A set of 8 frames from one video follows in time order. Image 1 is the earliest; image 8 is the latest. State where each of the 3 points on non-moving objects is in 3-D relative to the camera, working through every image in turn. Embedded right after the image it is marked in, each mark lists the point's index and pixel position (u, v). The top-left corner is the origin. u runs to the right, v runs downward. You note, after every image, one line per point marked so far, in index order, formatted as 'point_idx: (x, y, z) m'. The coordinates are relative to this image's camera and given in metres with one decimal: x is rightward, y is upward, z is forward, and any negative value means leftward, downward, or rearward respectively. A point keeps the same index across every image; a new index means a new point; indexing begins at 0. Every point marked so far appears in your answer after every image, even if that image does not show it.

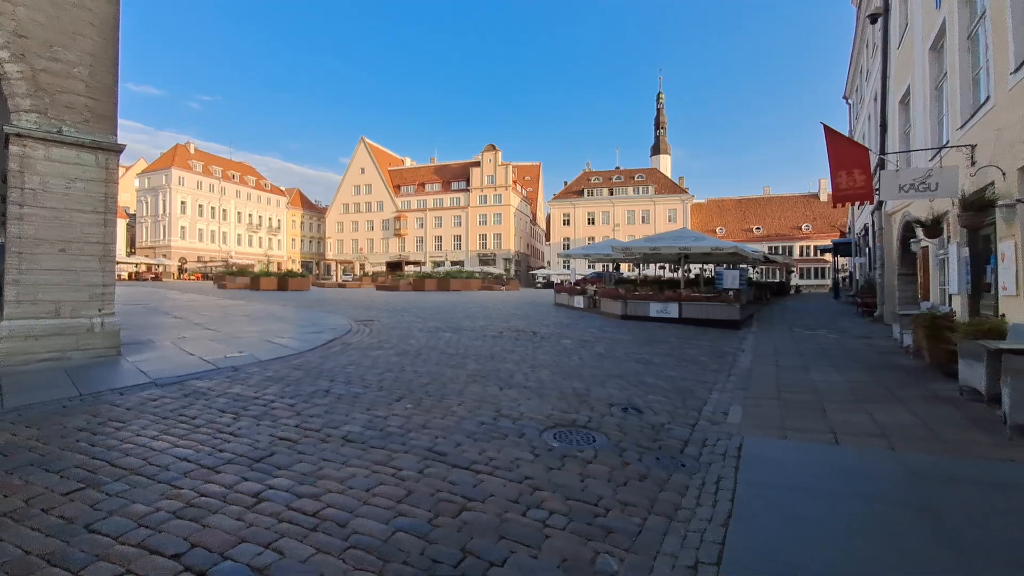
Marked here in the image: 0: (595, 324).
0: (+2.6, -1.1, +14.9) m
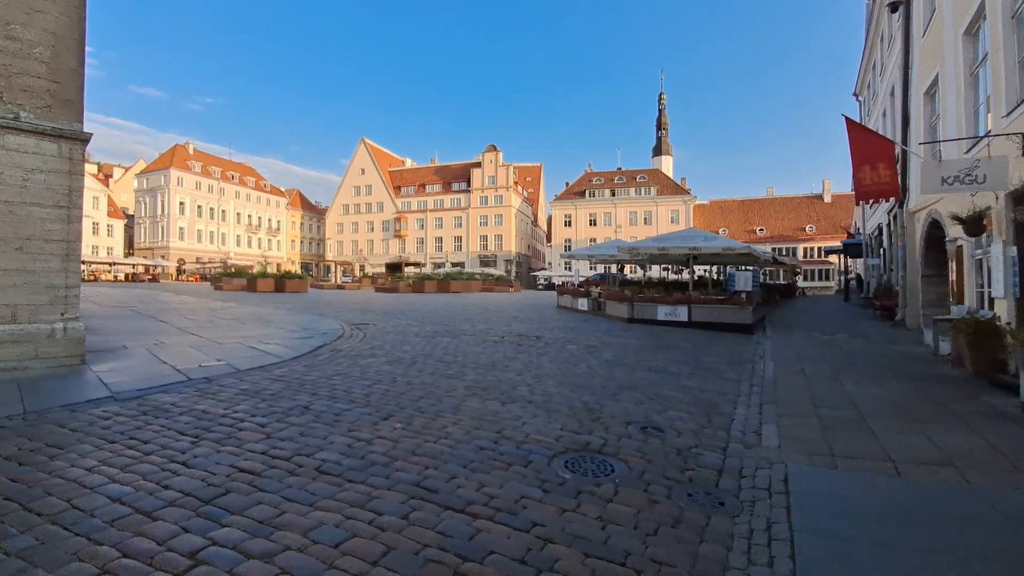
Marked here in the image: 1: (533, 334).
0: (+2.6, -1.2, +14.3) m
1: (+0.5, -1.2, +12.4) m
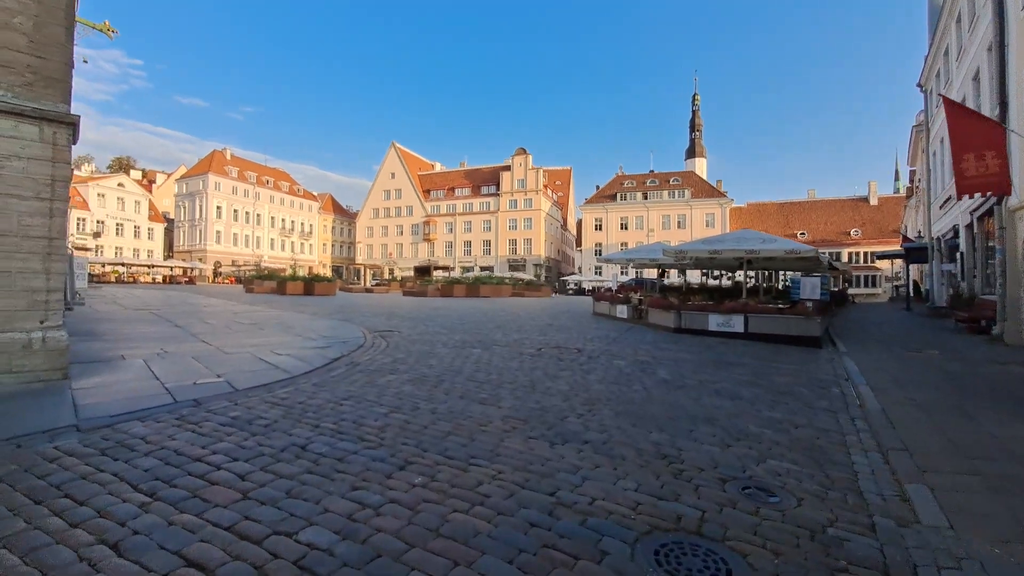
0: (+3.6, -1.4, +12.9) m
1: (+1.4, -1.3, +11.1) m
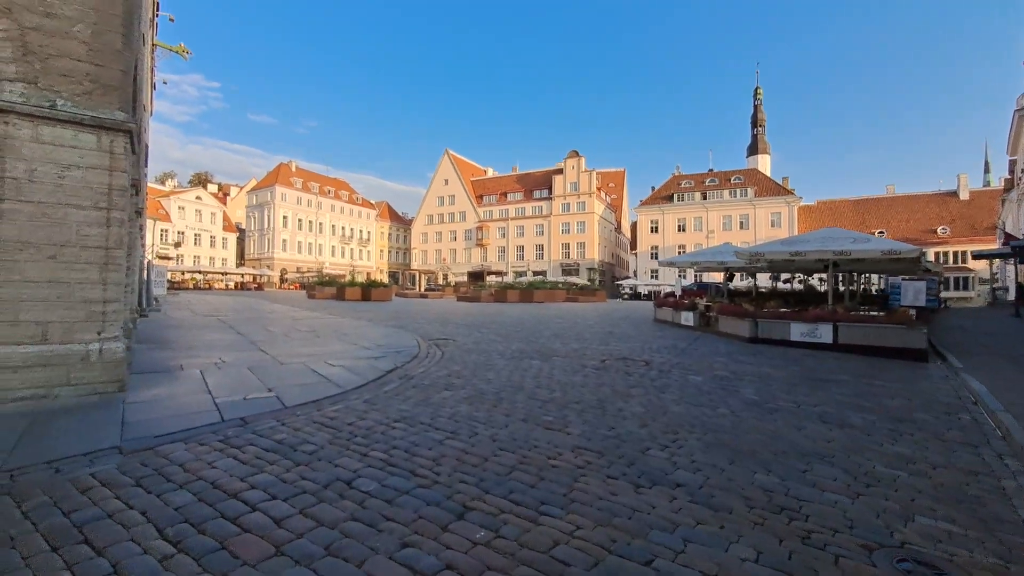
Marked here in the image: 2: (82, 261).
0: (+5.0, -1.5, +11.7) m
1: (+2.7, -1.5, +10.2) m
2: (-5.0, +0.3, +5.7) m
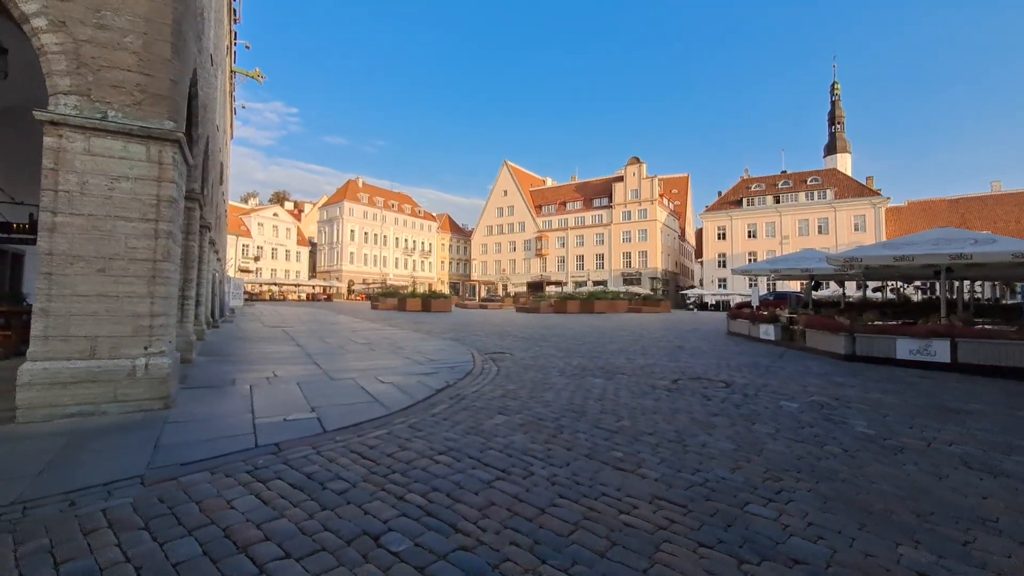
0: (+6.4, -1.7, +10.3) m
1: (+3.8, -1.7, +9.1) m
2: (-4.4, +0.2, +5.6) m
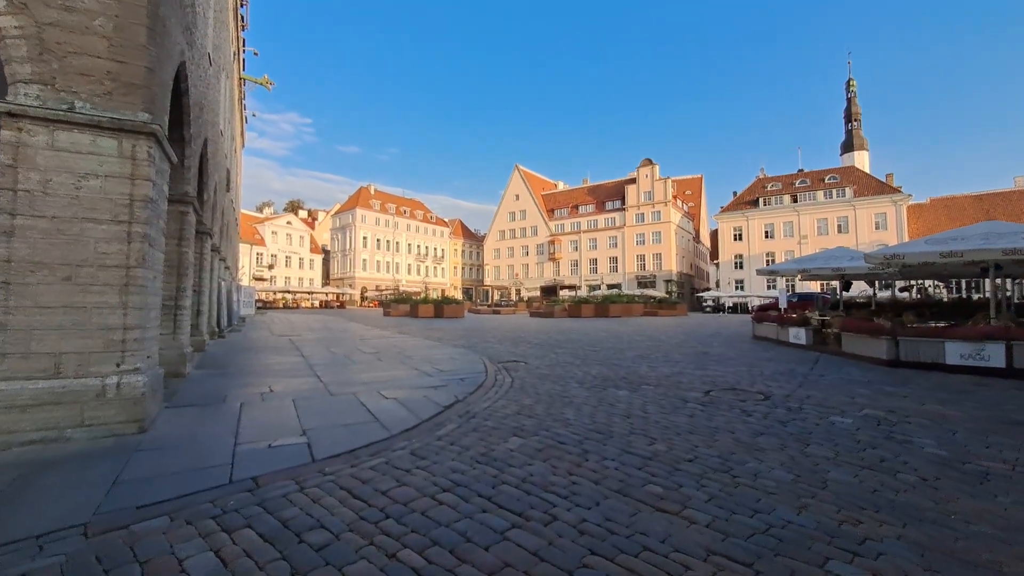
0: (+6.7, -1.7, +9.4) m
1: (+4.1, -1.7, +8.3) m
2: (-4.2, +0.1, +5.0) m
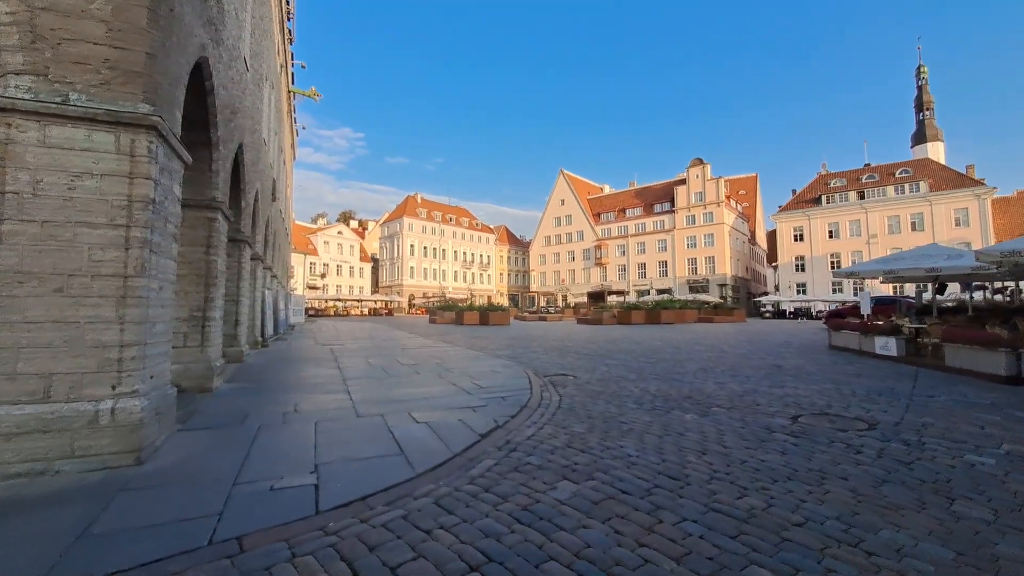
0: (+7.5, -1.8, +7.8) m
1: (+4.8, -1.8, +6.9) m
2: (-3.8, -0.1, +4.4) m
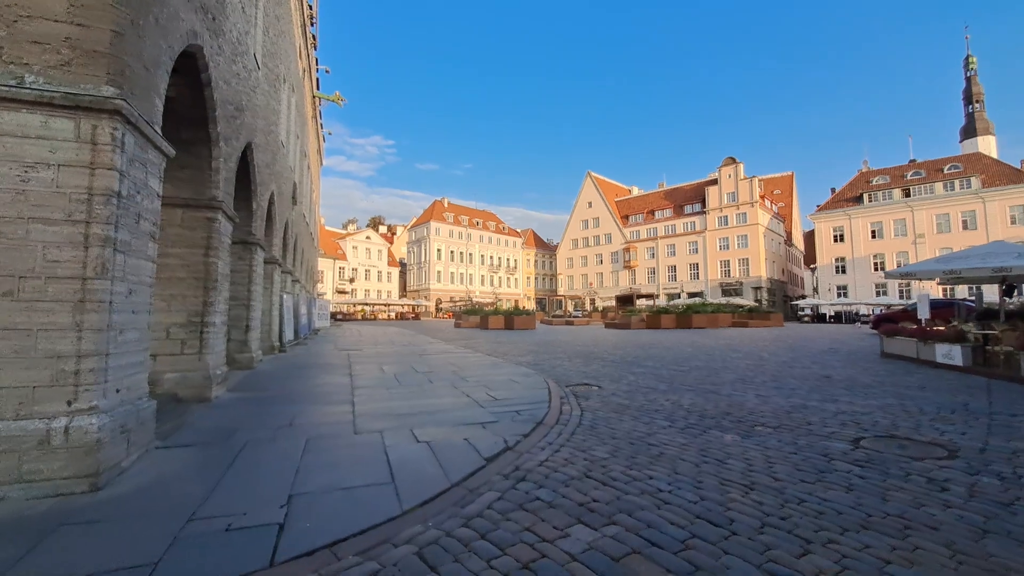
0: (+7.7, -1.8, +6.7) m
1: (+5.0, -1.8, +5.9) m
2: (-3.8, -0.1, +4.0) m
